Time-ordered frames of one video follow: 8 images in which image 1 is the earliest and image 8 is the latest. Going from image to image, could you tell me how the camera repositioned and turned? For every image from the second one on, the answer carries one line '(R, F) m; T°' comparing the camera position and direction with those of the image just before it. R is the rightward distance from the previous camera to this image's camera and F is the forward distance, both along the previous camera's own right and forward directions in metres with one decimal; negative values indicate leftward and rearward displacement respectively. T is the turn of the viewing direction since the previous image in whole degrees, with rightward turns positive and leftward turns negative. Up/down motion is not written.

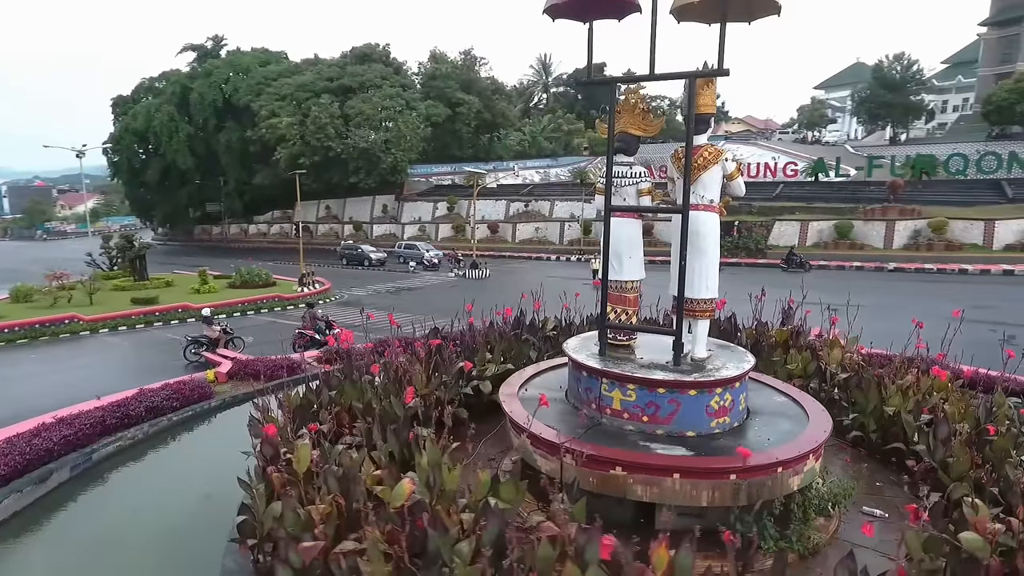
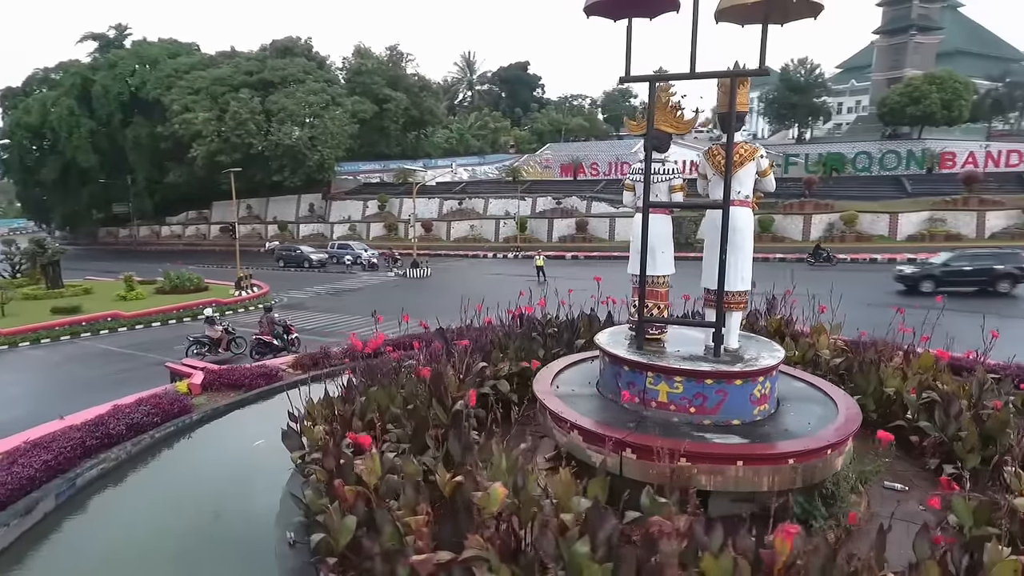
(-0.8, +0.1) m; +7°
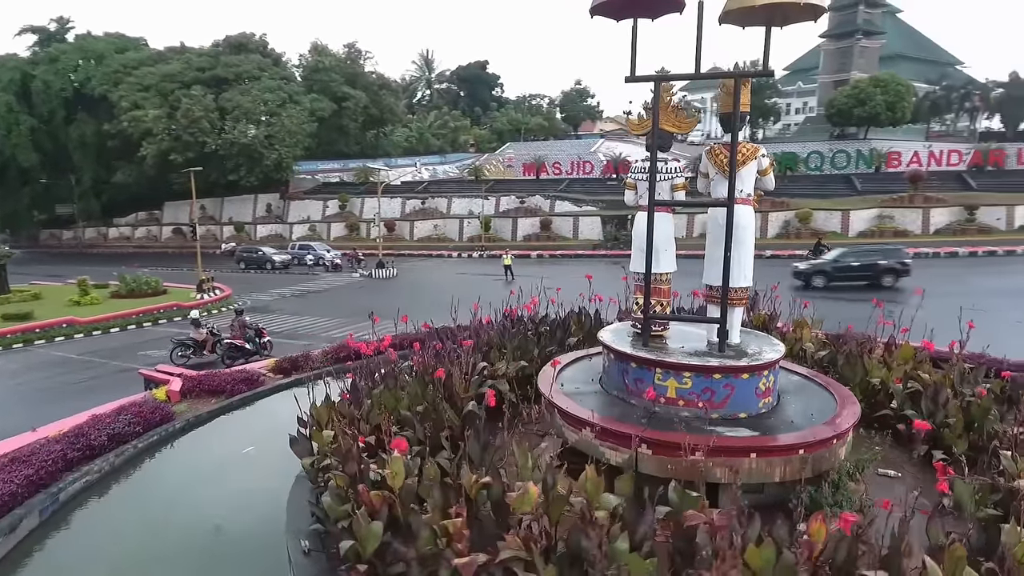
(-0.3, 0.0) m; +4°
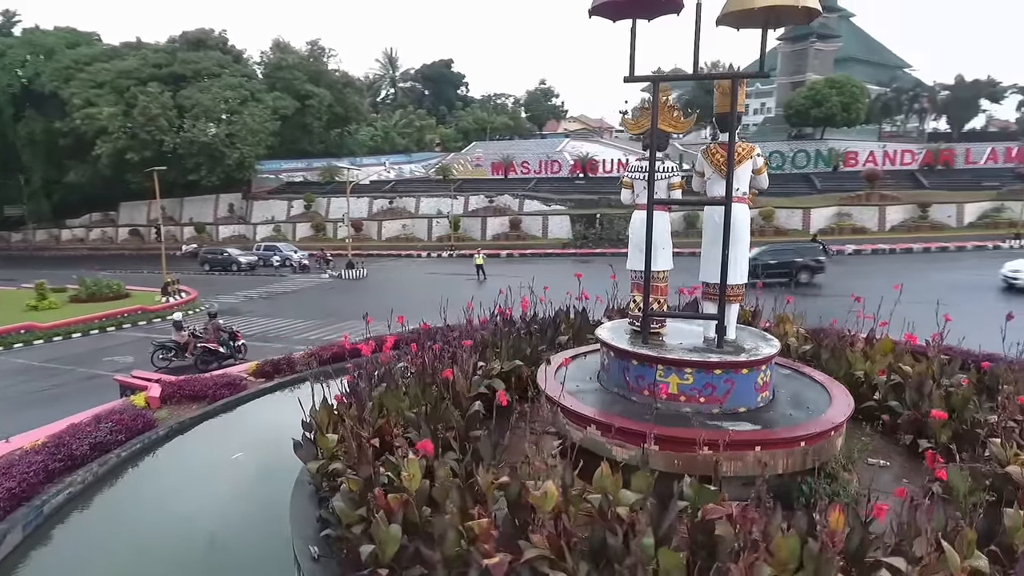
(-0.3, 0.0) m; +3°
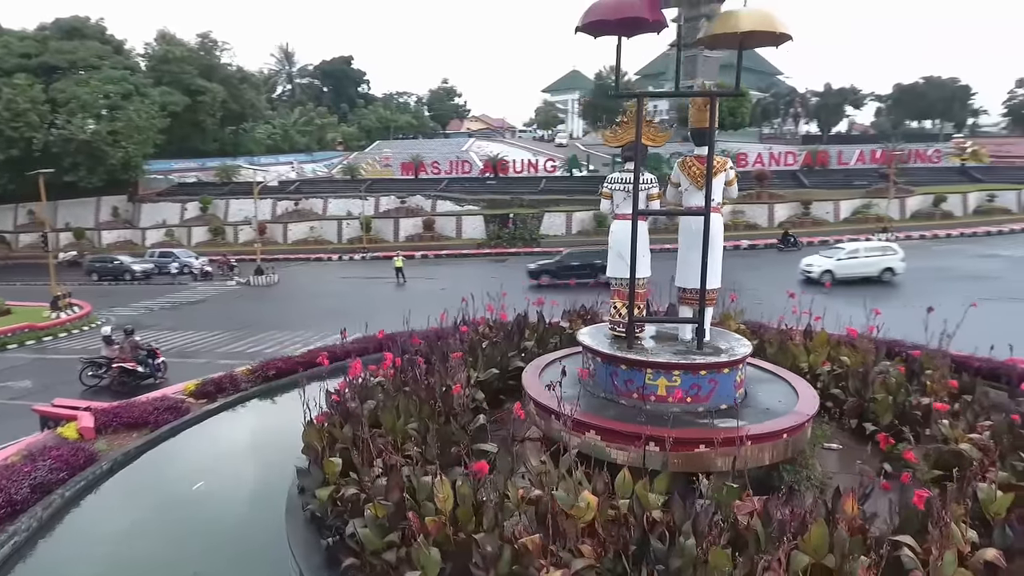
(-0.6, 0.0) m; +9°
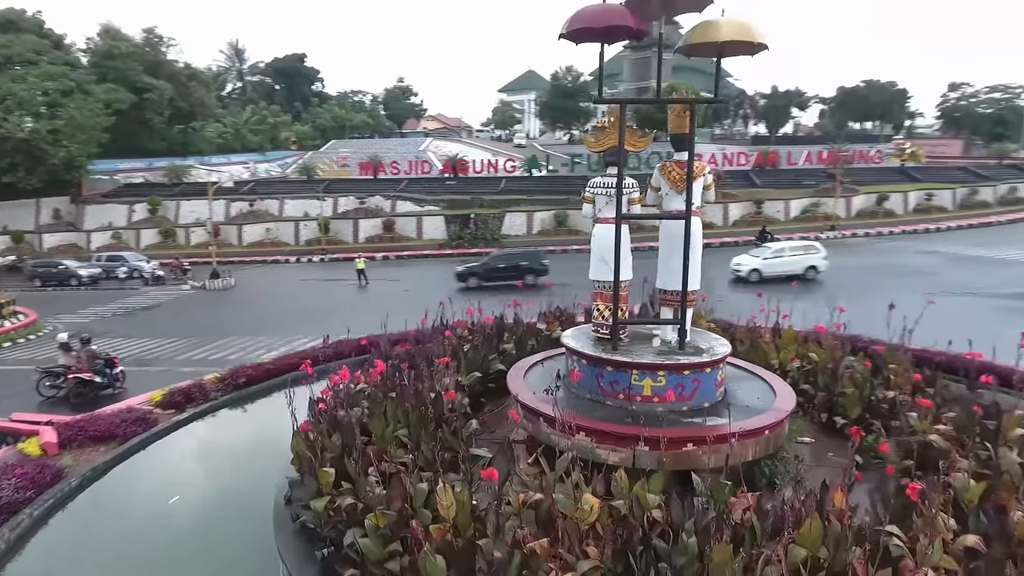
(-0.2, 0.0) m; +4°
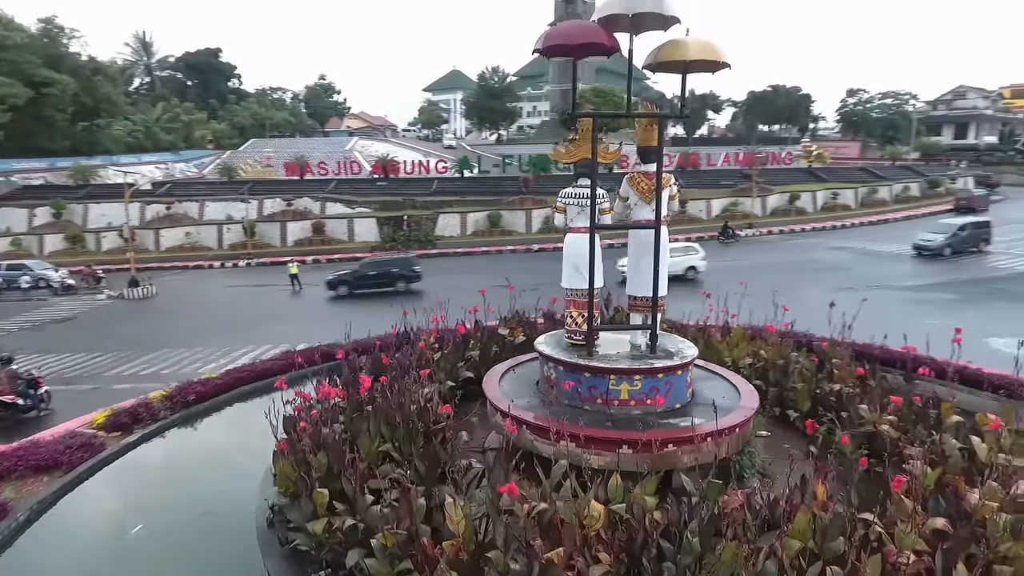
(-0.4, 0.0) m; +7°
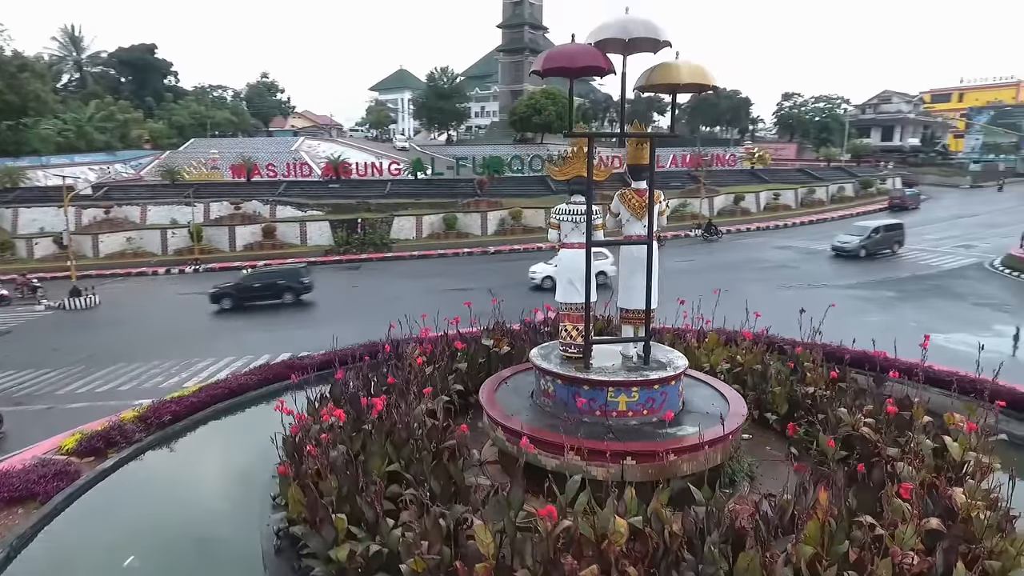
(-0.4, -0.1) m; +5°
